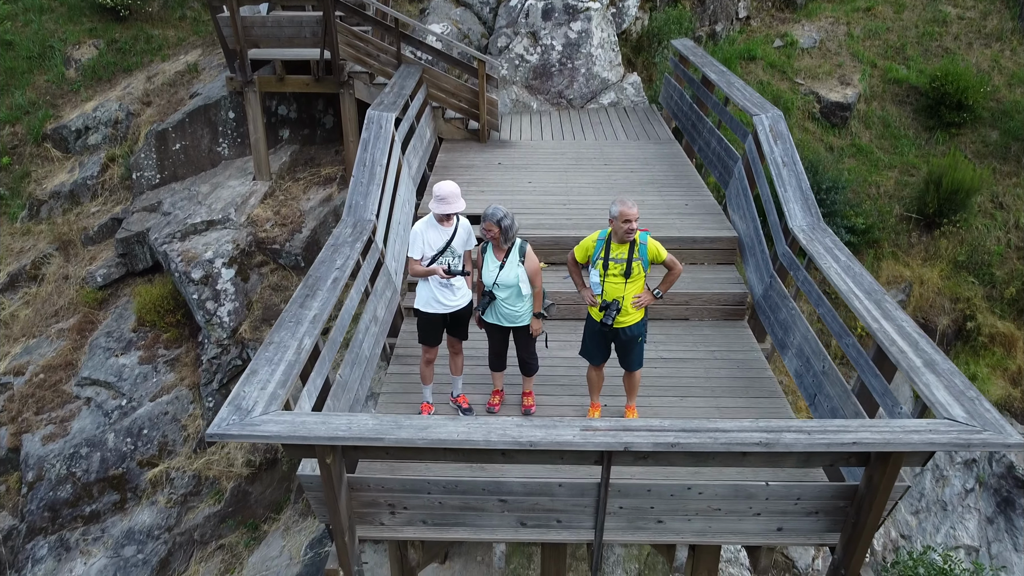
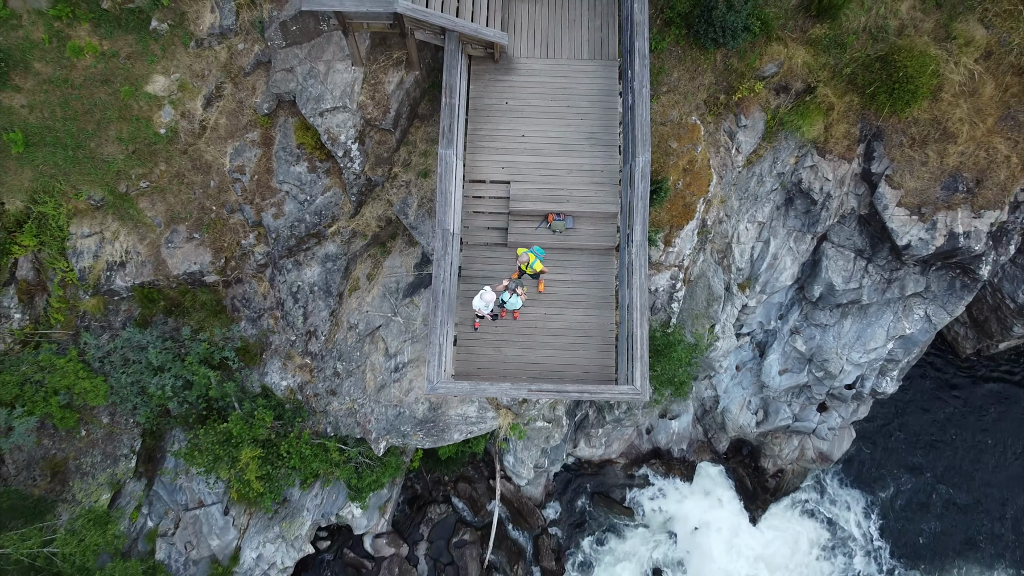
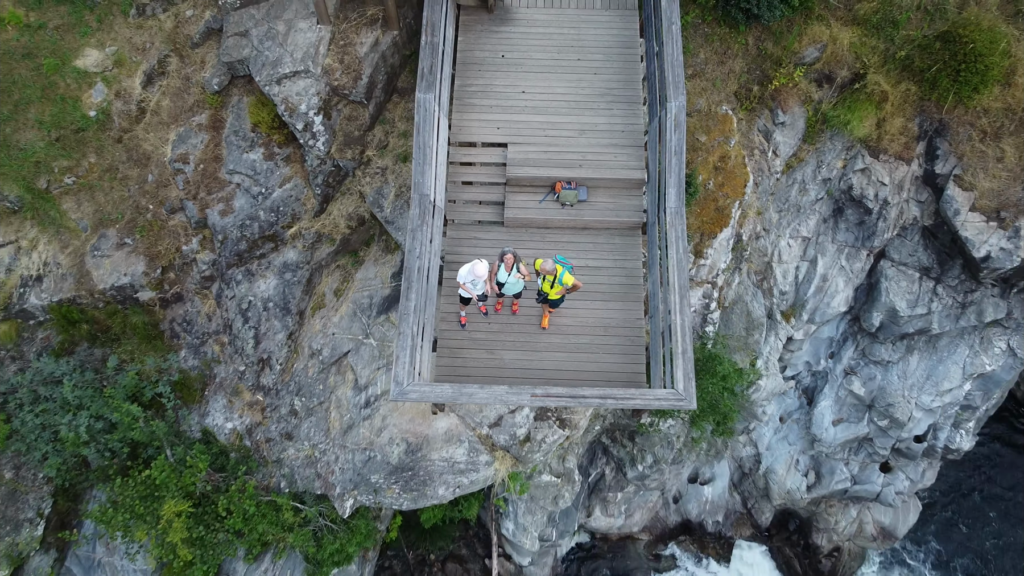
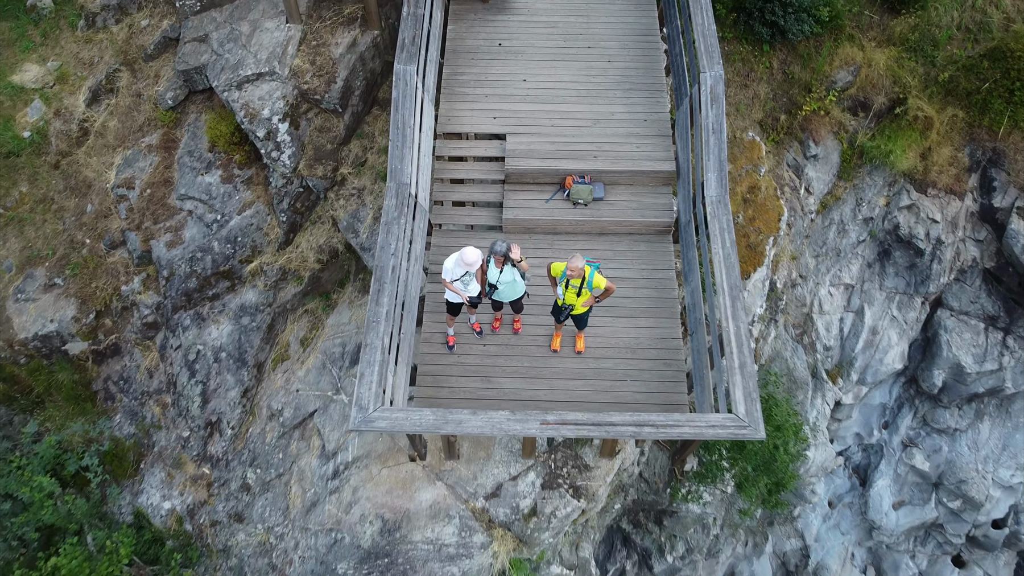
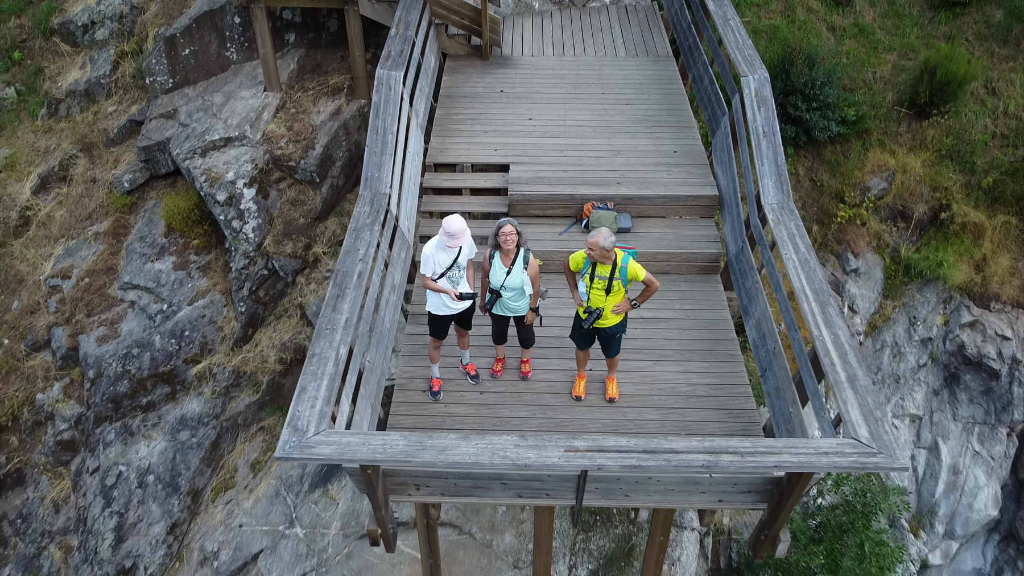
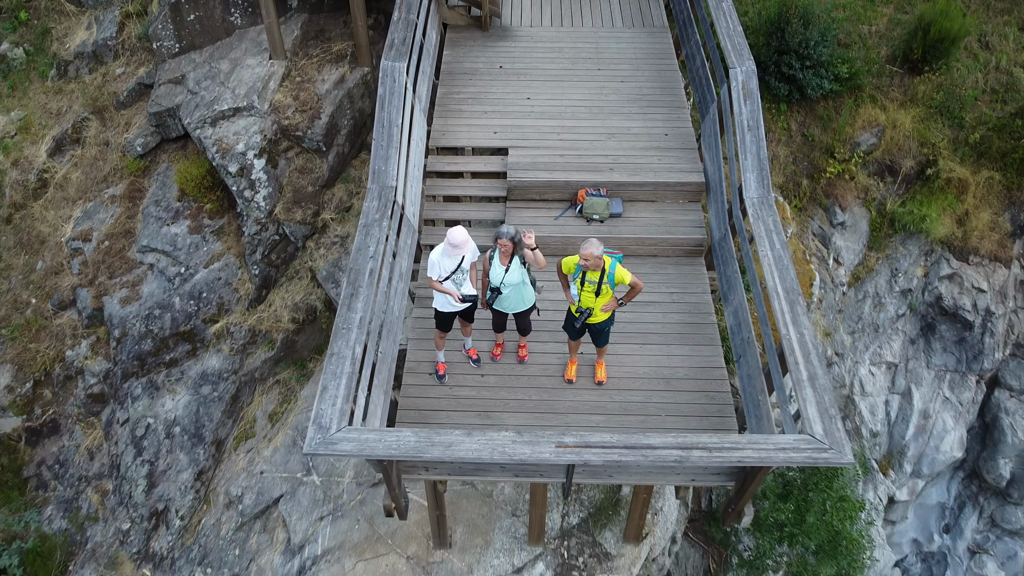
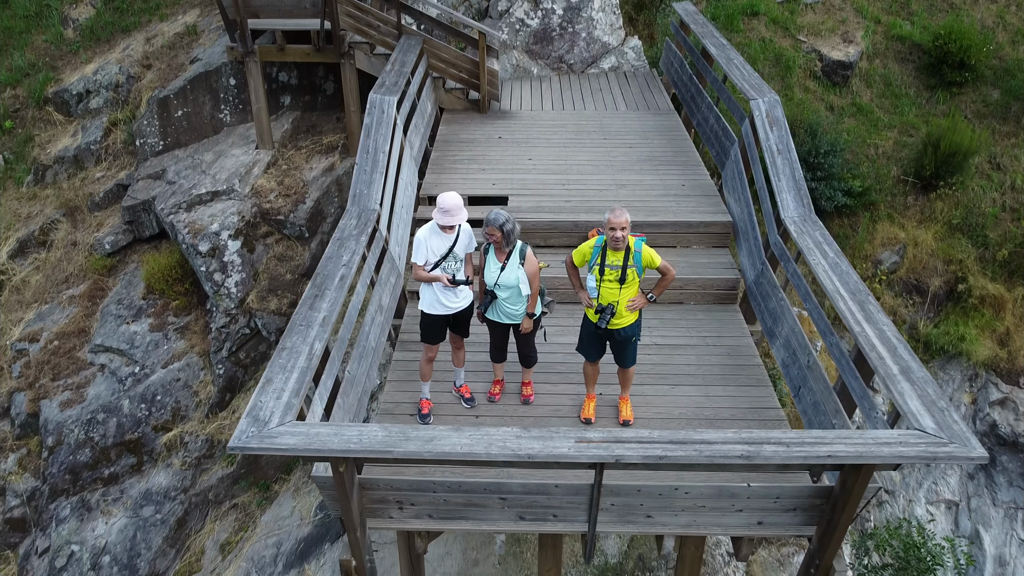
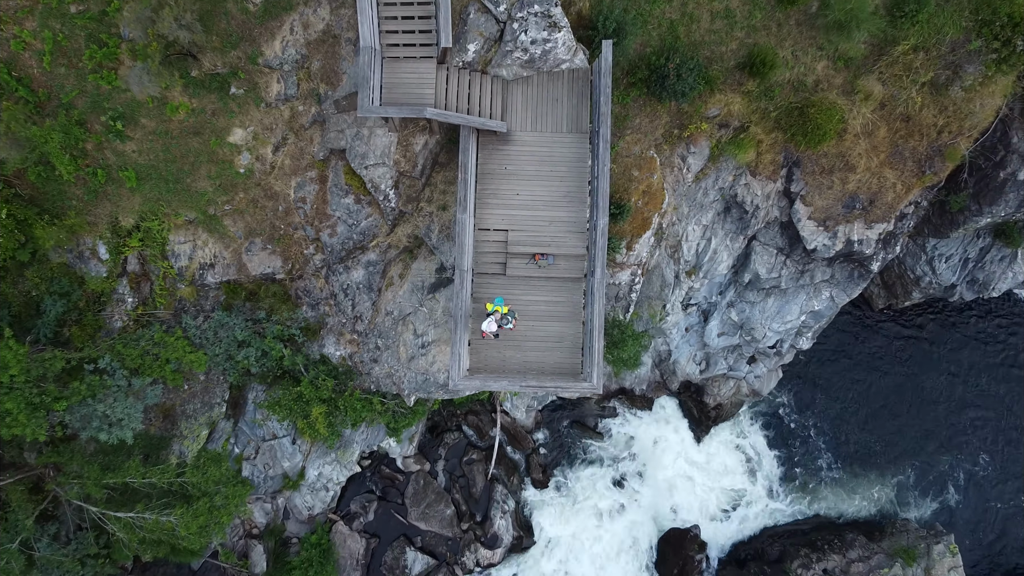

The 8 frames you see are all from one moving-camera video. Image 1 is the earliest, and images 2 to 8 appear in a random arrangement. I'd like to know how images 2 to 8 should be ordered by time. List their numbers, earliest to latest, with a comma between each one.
7, 5, 6, 4, 3, 2, 8
